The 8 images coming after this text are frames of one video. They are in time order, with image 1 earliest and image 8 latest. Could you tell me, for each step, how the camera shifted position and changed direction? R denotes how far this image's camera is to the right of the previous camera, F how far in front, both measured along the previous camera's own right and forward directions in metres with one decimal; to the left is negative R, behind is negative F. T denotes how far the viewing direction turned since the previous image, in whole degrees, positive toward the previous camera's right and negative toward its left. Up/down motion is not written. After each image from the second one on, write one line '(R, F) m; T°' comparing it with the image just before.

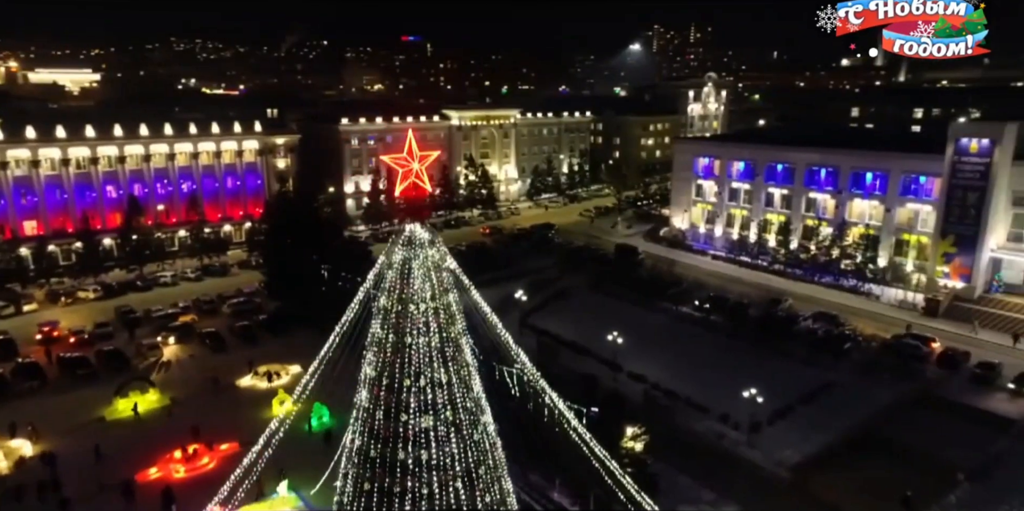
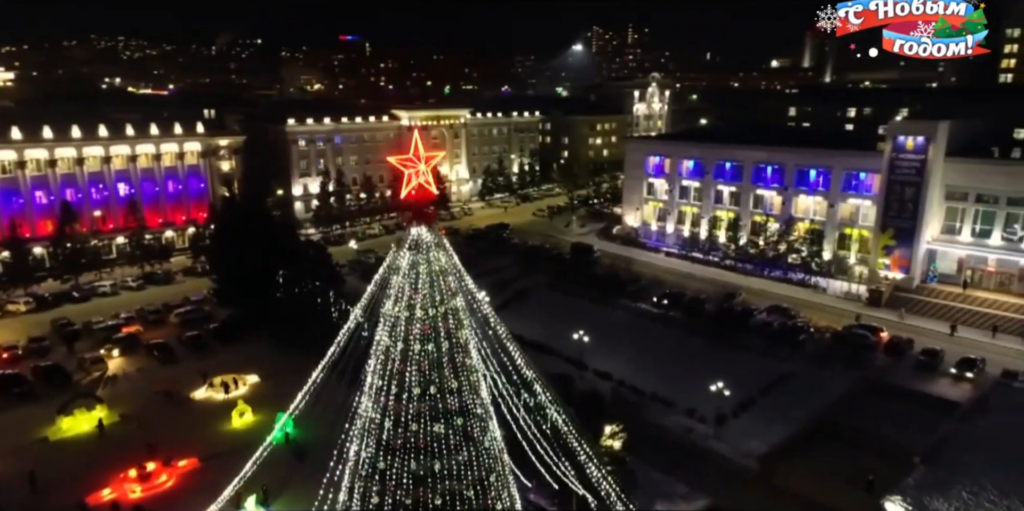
(-0.7, +0.1) m; +5°
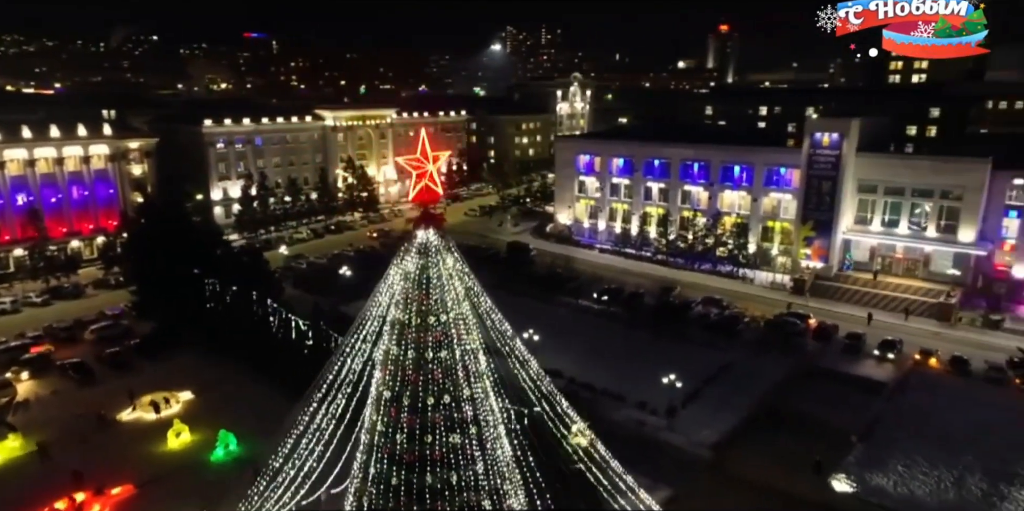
(-1.0, +0.2) m; +7°
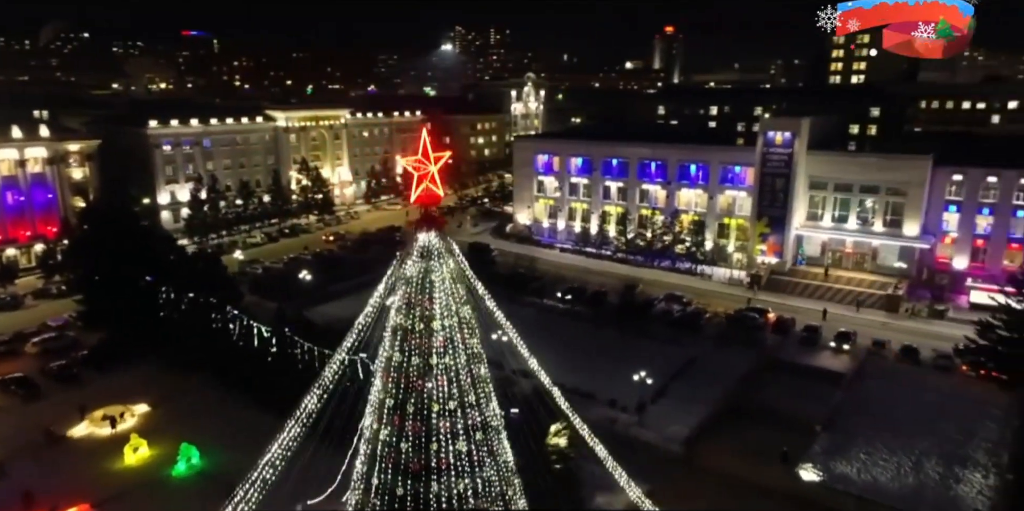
(-0.5, +0.1) m; +4°
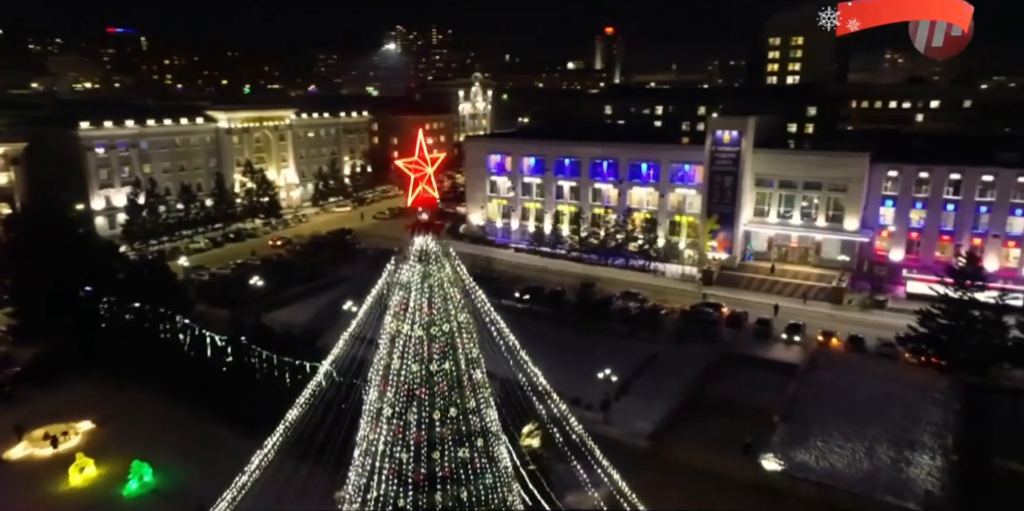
(-0.5, +0.1) m; +5°
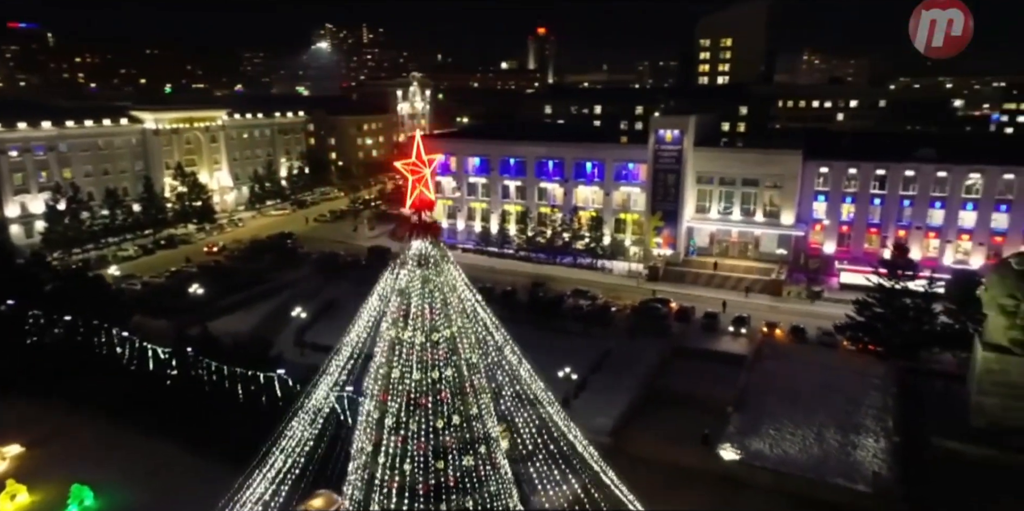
(-0.6, +0.2) m; +6°
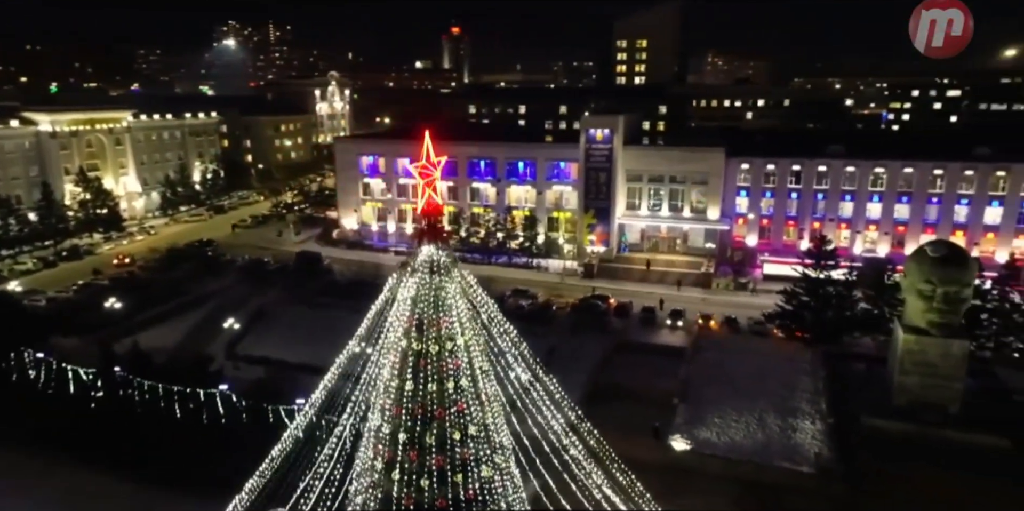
(-0.9, +0.3) m; +7°
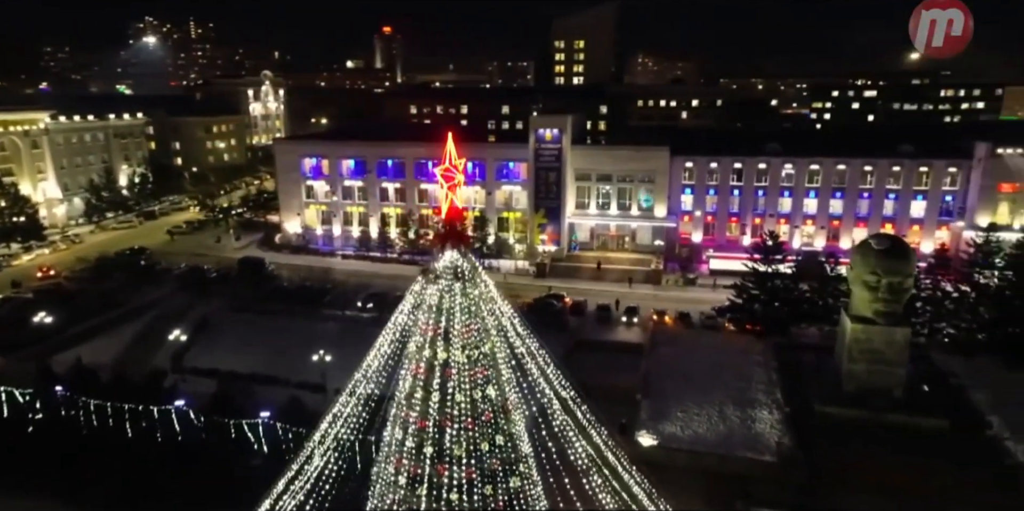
(-0.8, +0.3) m; +6°
